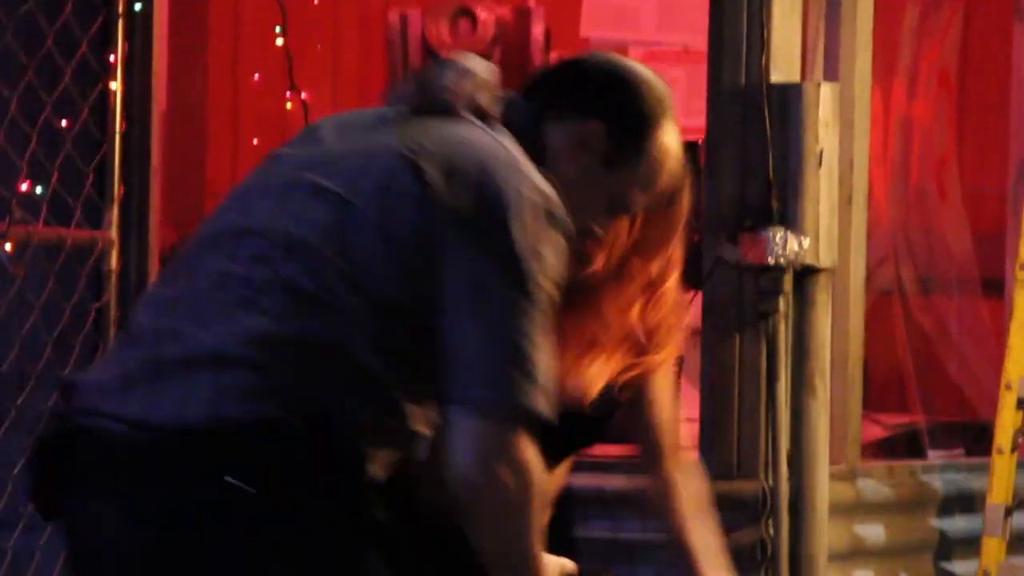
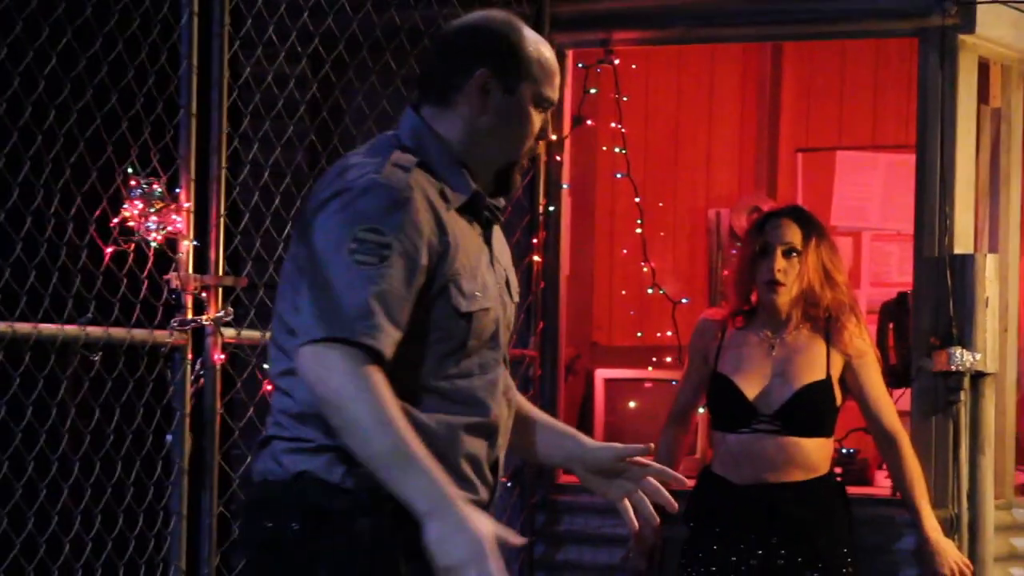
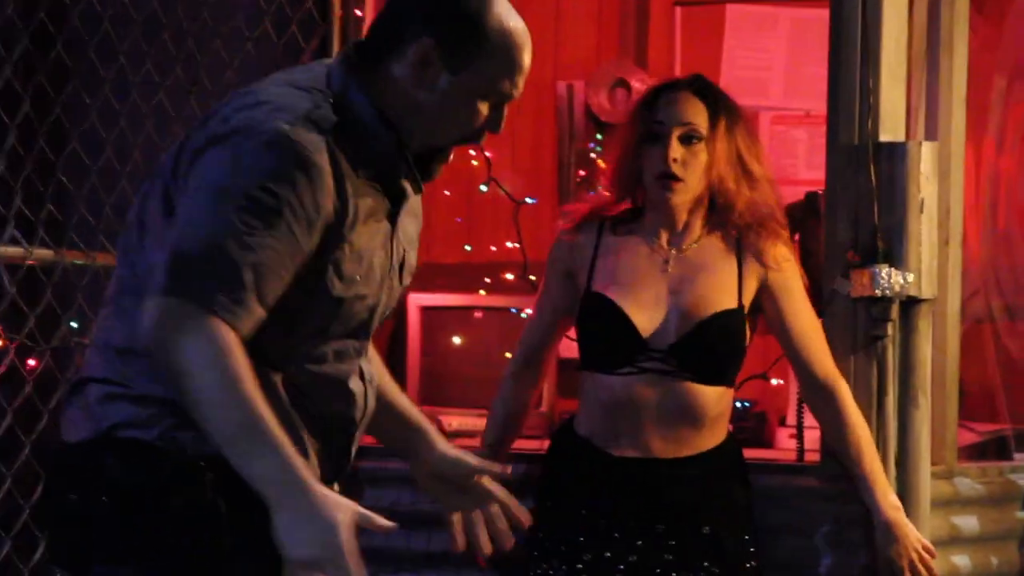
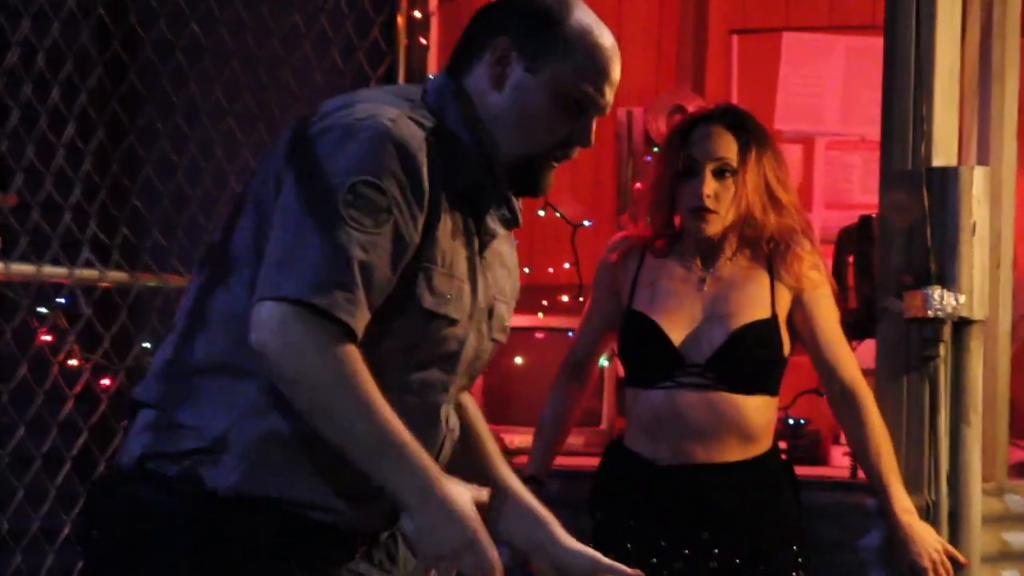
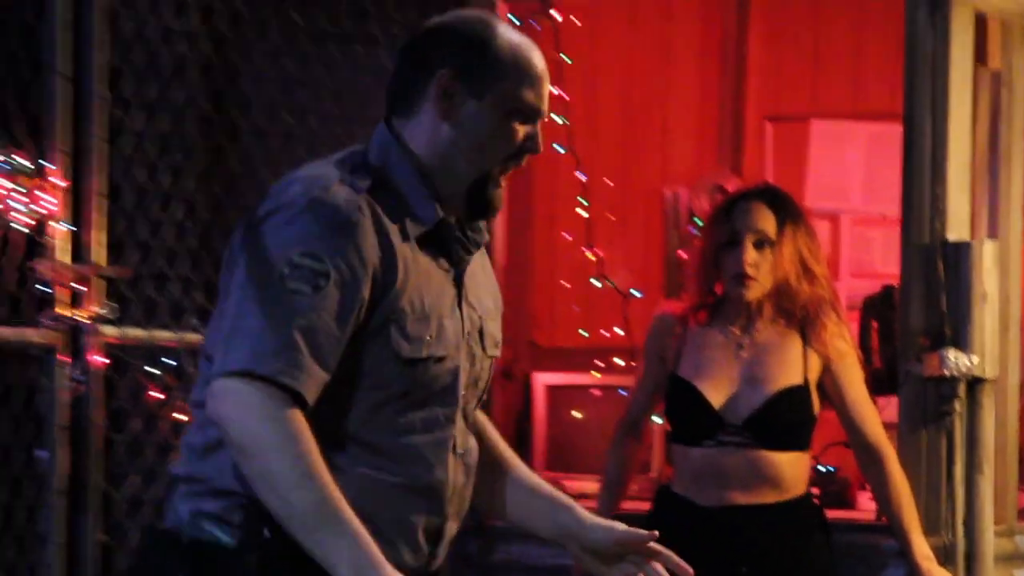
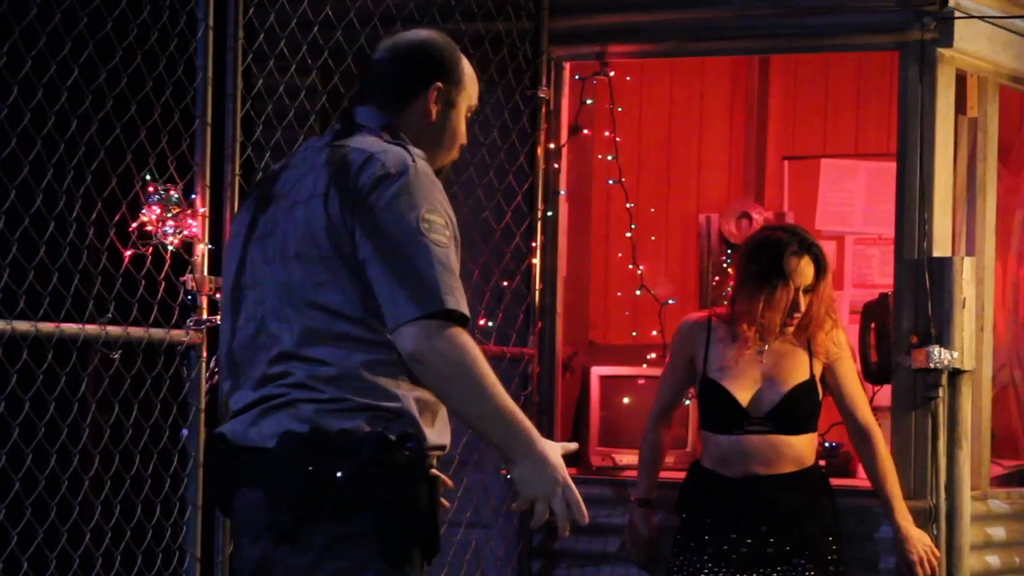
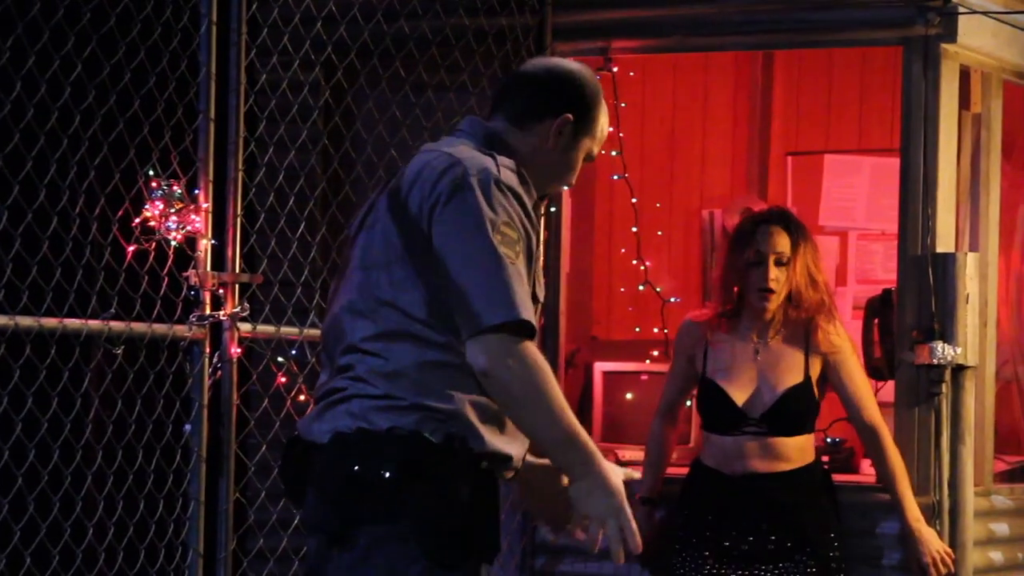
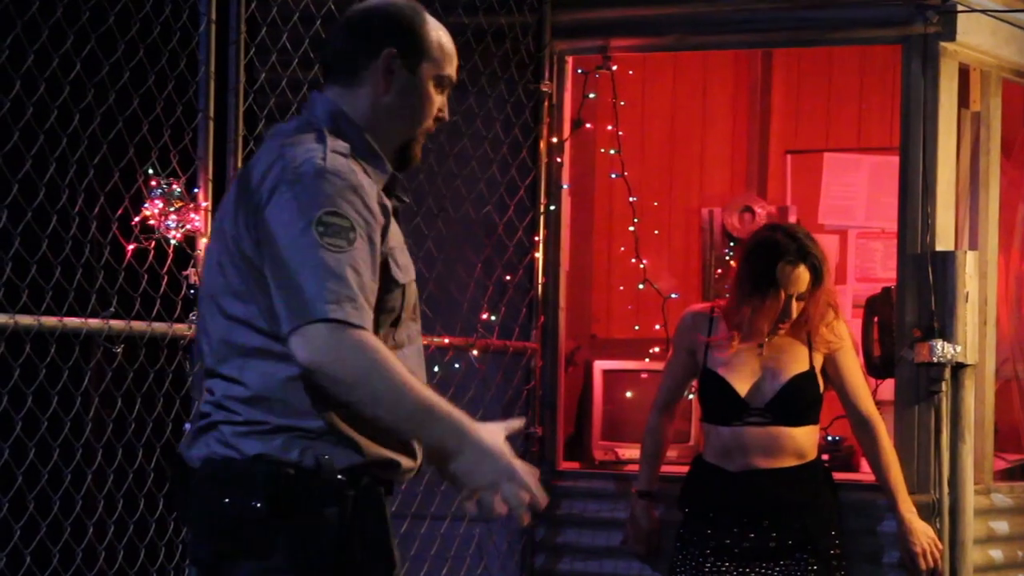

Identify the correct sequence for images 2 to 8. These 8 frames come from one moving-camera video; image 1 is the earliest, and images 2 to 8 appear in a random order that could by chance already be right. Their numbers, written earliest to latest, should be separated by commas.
3, 4, 5, 2, 7, 8, 6
